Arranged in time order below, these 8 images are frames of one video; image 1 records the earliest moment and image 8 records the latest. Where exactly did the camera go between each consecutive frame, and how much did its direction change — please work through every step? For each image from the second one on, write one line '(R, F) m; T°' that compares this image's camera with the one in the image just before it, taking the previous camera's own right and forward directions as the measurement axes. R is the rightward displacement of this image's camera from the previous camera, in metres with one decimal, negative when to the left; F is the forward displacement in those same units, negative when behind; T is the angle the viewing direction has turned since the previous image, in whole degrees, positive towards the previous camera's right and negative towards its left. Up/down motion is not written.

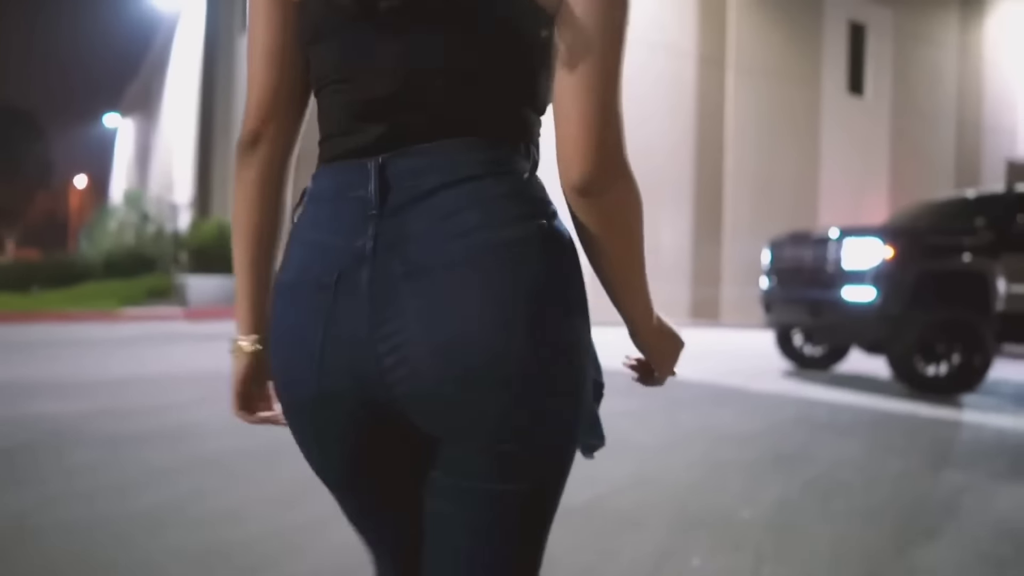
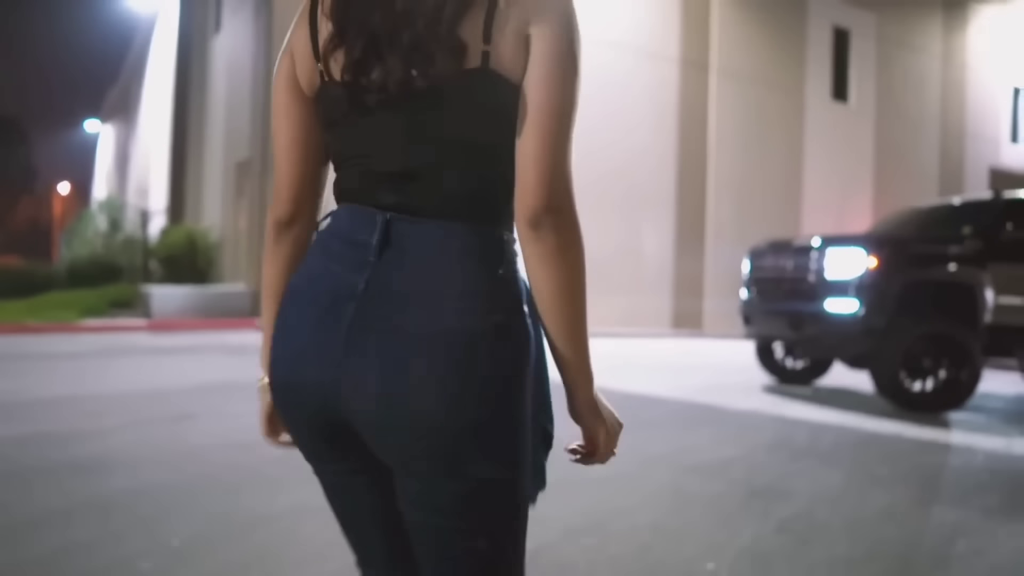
(+0.2, +0.4) m; +1°
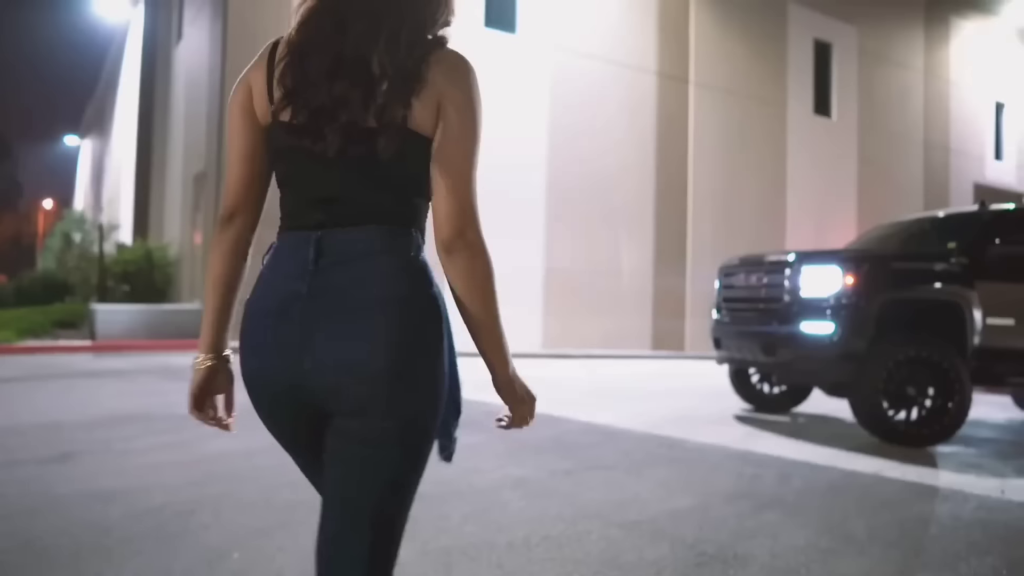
(+0.3, +0.6) m; +1°
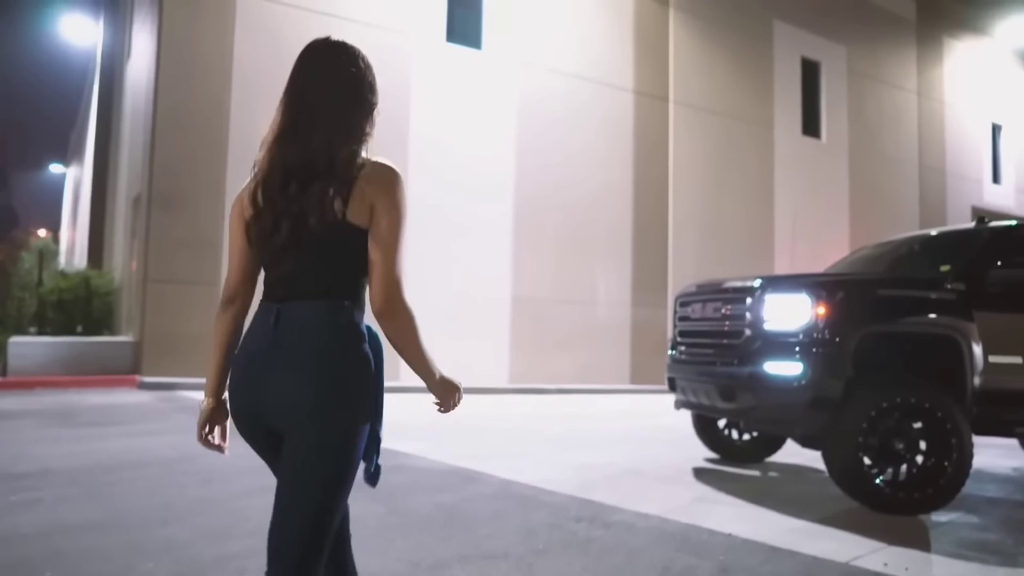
(+0.6, +1.0) m; 0°
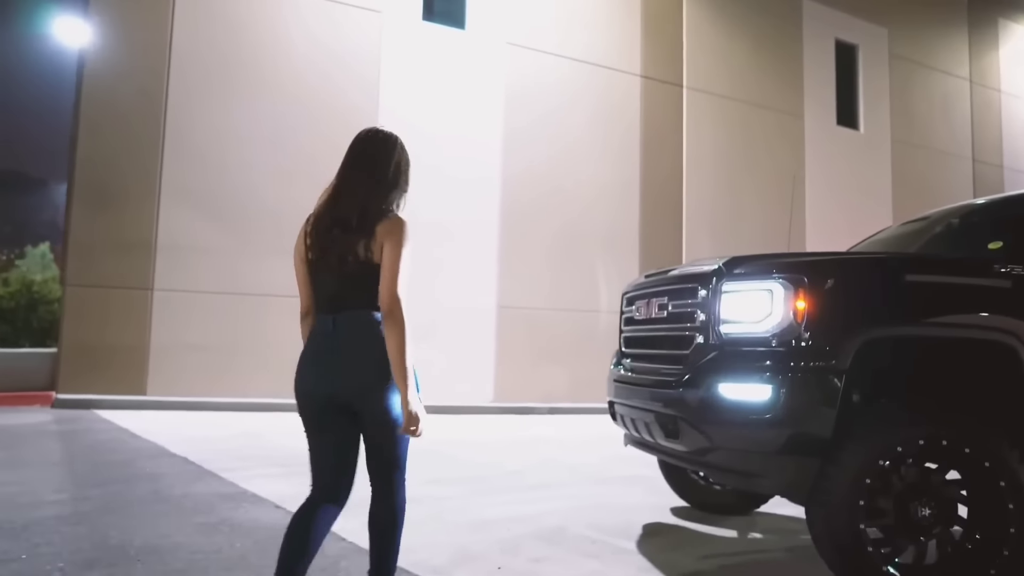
(+0.9, +1.5) m; -3°
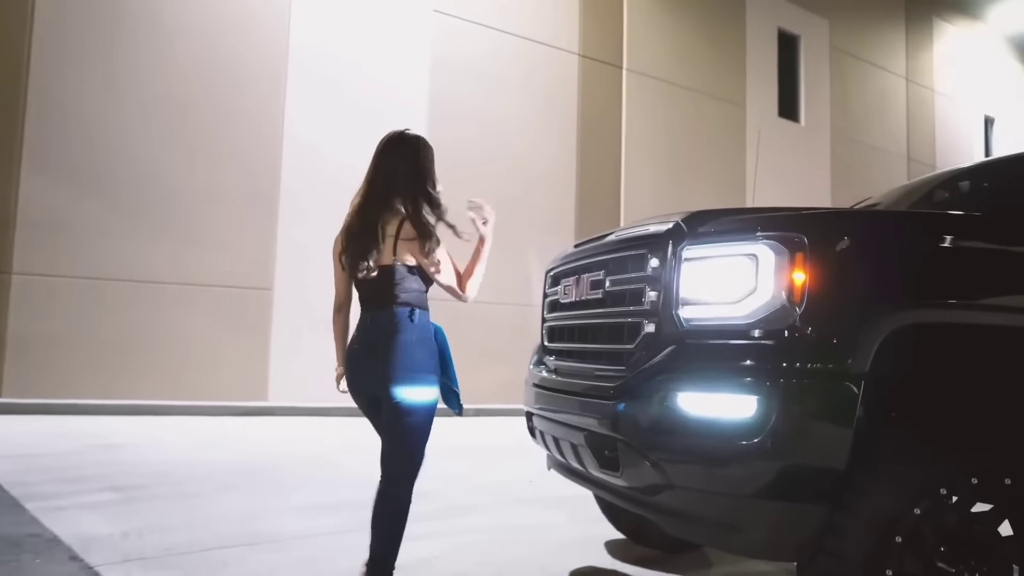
(+0.2, +1.0) m; +5°
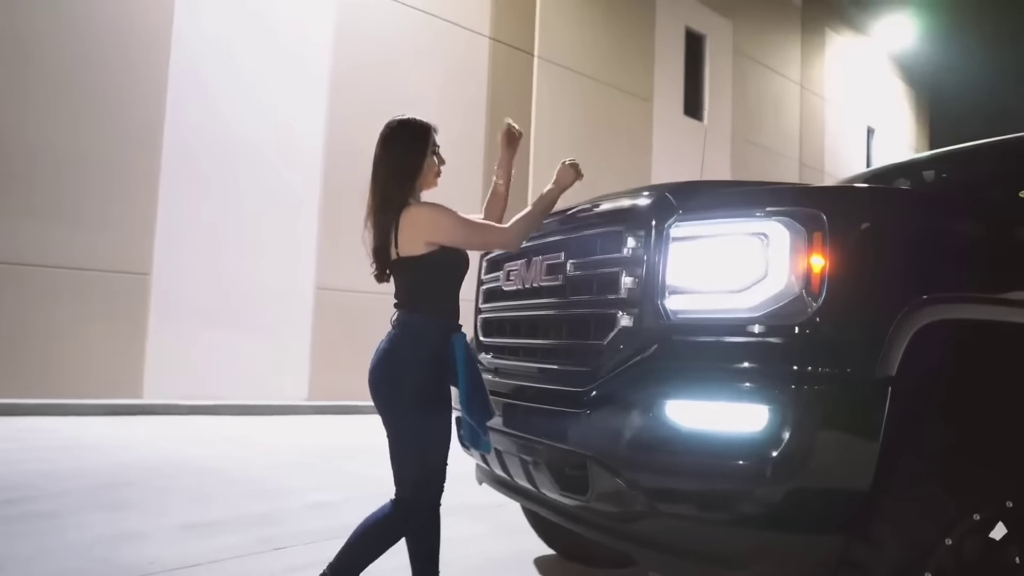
(-0.1, +0.5) m; +8°
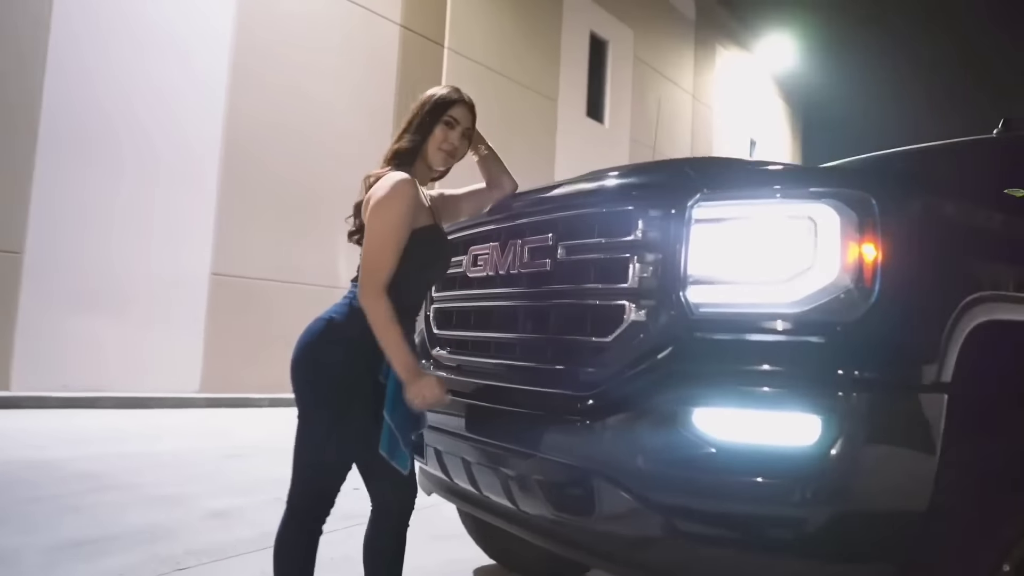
(-0.2, +0.3) m; +8°
